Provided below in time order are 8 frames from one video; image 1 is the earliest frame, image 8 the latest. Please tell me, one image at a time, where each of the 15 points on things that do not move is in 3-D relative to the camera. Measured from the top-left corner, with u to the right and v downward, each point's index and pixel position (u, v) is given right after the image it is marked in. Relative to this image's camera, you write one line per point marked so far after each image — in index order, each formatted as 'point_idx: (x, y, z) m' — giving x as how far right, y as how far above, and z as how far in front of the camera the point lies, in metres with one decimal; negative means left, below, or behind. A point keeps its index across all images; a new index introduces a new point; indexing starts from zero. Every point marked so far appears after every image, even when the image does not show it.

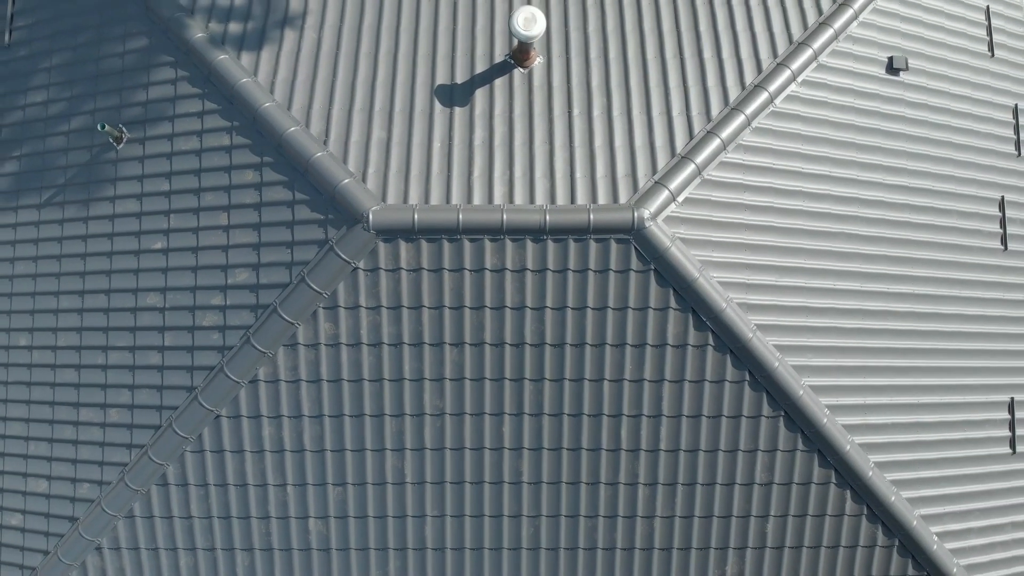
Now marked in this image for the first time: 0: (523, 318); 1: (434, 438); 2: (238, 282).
0: (+0.2, -0.4, +7.4) m
1: (-1.0, -1.9, +7.9) m
2: (-3.5, +0.1, +7.8) m
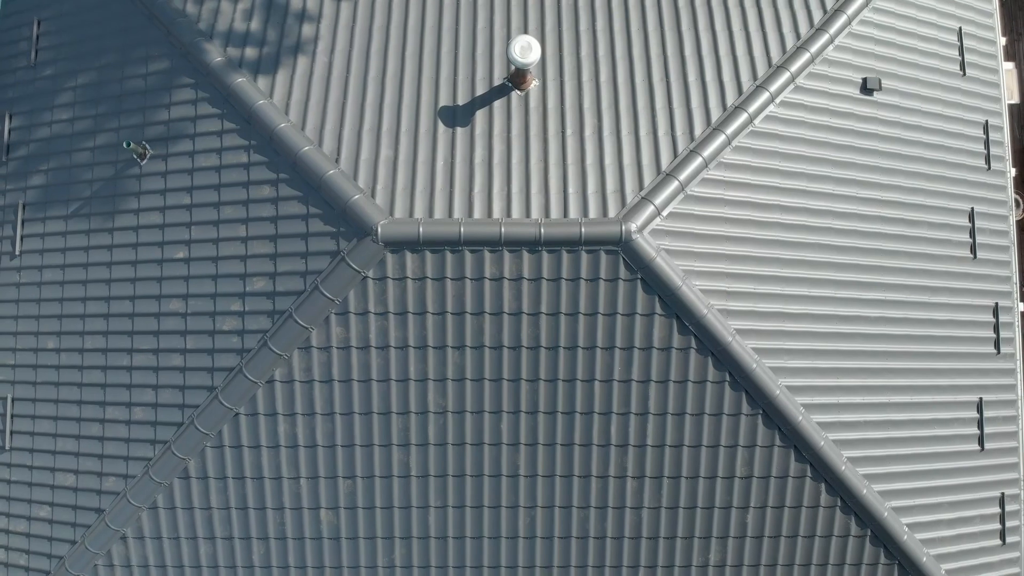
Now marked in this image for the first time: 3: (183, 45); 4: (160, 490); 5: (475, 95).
0: (+0.1, -0.5, +8.0) m
1: (-1.0, -2.0, +8.5) m
2: (-3.5, 0.0, +8.3) m
3: (-4.9, +3.6, +9.1) m
4: (-5.1, -2.9, +8.8) m
5: (-0.5, +2.7, +8.6) m
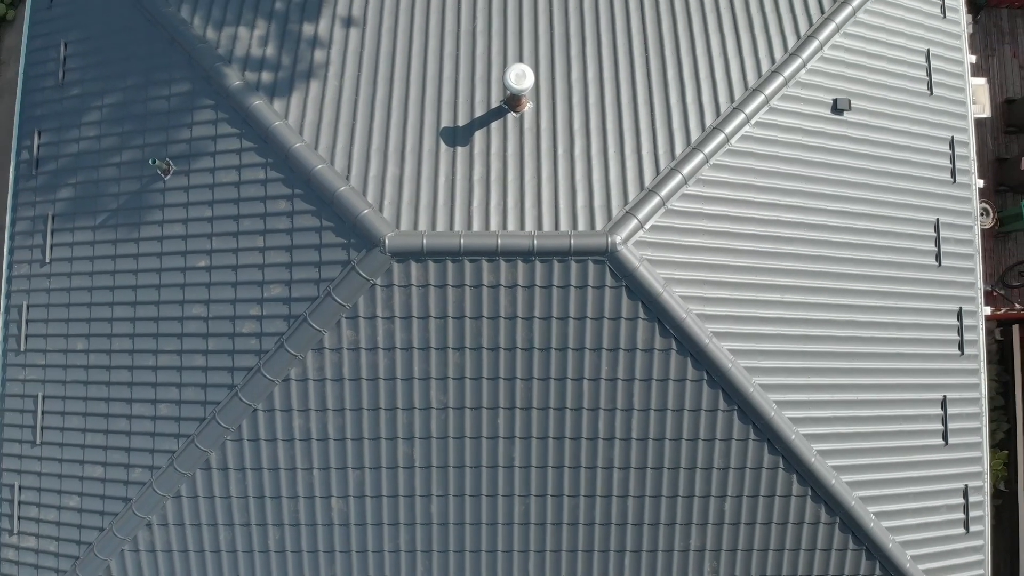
0: (+0.1, -0.6, +8.8) m
1: (-1.1, -2.1, +9.2) m
2: (-3.6, -0.1, +9.1) m
3: (-5.0, +3.5, +9.9) m
4: (-5.1, -3.0, +9.6) m
5: (-0.6, +2.6, +9.4) m
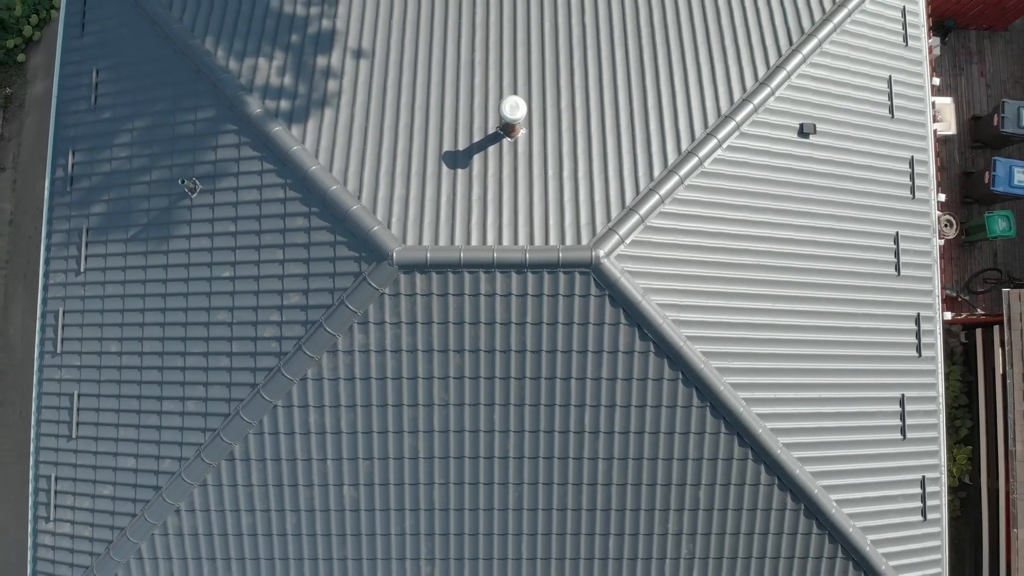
0: (0.0, -0.7, +9.8) m
1: (-1.2, -2.3, +10.2) m
2: (-3.7, -0.2, +10.1) m
3: (-5.1, +3.4, +10.9) m
4: (-5.2, -3.1, +10.6) m
5: (-0.7, +2.5, +10.4) m
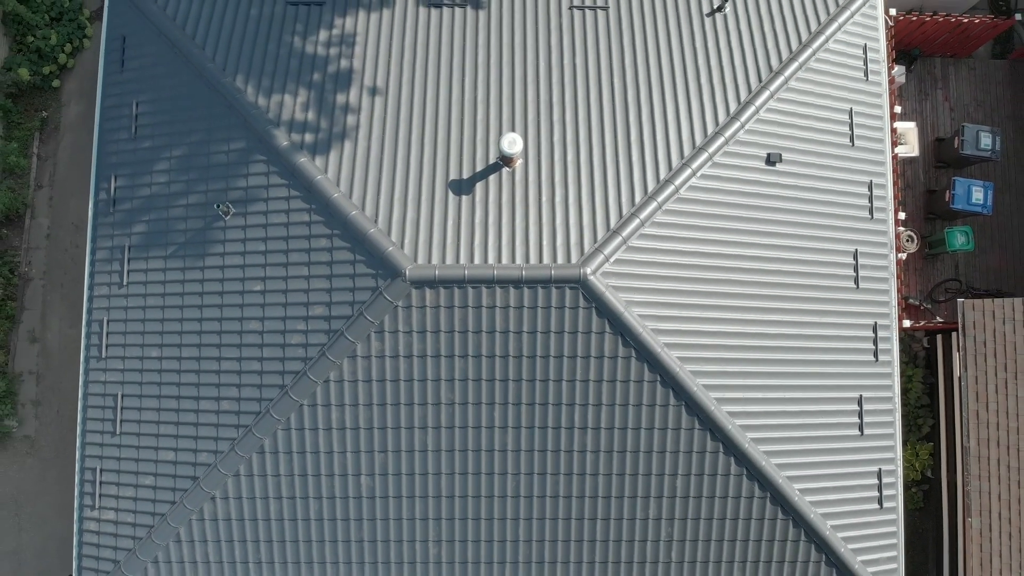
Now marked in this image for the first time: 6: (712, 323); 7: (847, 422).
0: (-0.1, -0.9, +11.1) m
1: (-1.2, -2.5, +11.6) m
2: (-3.7, -0.5, +11.4) m
3: (-5.1, +3.2, +12.2) m
4: (-5.3, -3.4, +11.9) m
5: (-0.7, +2.3, +11.7) m
6: (+3.9, -0.7, +11.9) m
7: (+7.1, -2.9, +12.9) m
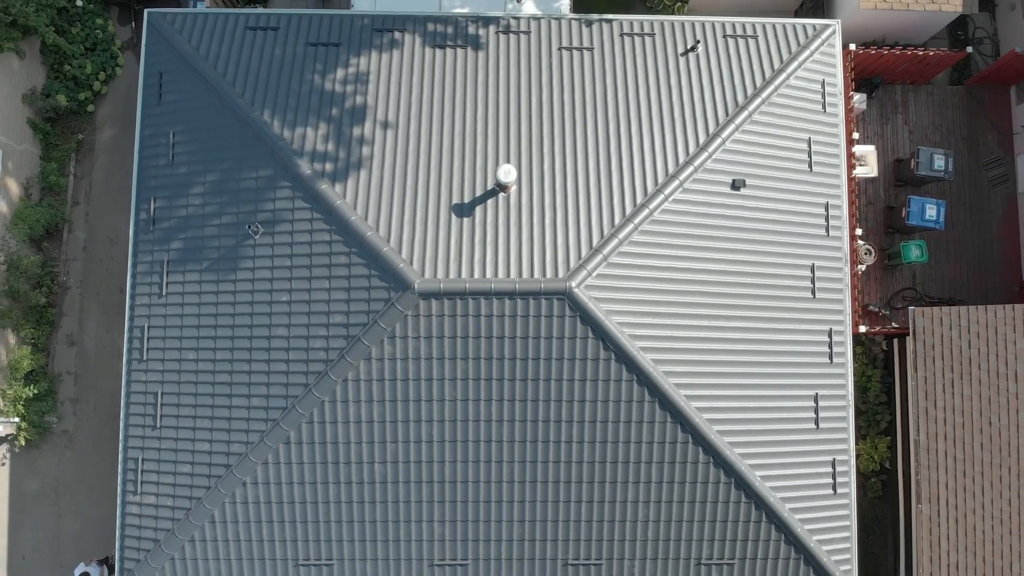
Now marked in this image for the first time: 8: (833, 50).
0: (-0.2, -1.2, +12.8) m
1: (-1.3, -2.7, +13.2) m
2: (-3.8, -0.7, +13.1) m
3: (-5.2, +2.9, +13.9) m
4: (-5.4, -3.6, +13.5) m
5: (-0.8, +2.0, +13.4) m
6: (+3.8, -0.9, +13.5) m
7: (+7.0, -3.1, +14.6) m
8: (+8.5, +6.3, +16.2) m
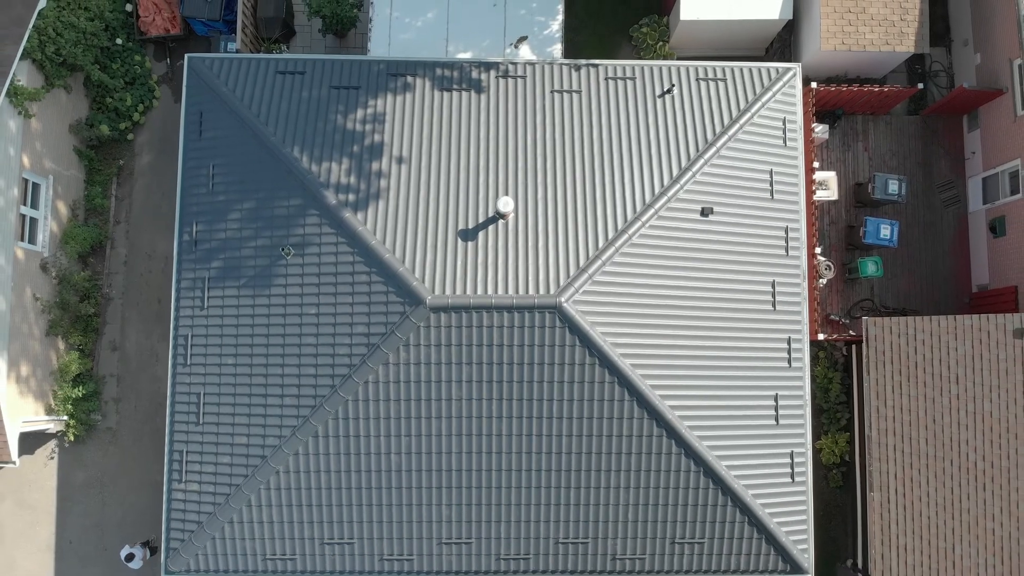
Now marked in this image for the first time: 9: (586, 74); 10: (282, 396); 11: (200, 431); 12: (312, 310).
0: (-0.2, -1.5, +14.9) m
1: (-1.4, -3.1, +15.3) m
2: (-3.9, -1.1, +15.2) m
3: (-5.3, +2.5, +16.0) m
4: (-5.4, -4.0, +15.7) m
5: (-0.9, +1.7, +15.6) m
6: (+3.7, -1.3, +15.7) m
7: (+6.9, -3.5, +16.7) m
8: (+8.5, +6.0, +18.4) m
9: (+2.2, +6.3, +18.0) m
10: (-6.0, -2.8, +15.8) m
11: (-8.5, -3.9, +16.7) m
12: (-5.1, -0.6, +15.6) m
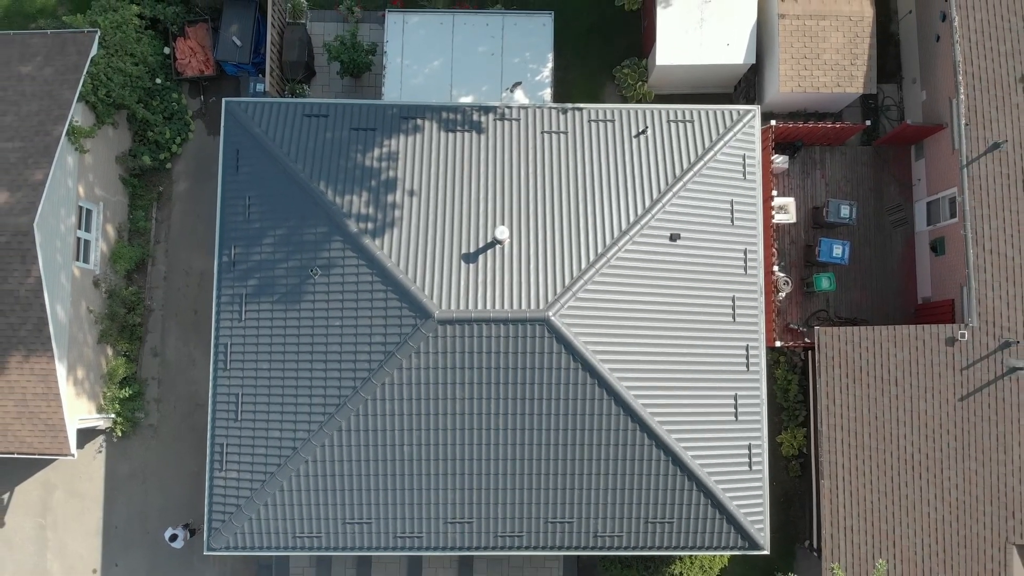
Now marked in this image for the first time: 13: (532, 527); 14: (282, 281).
0: (-0.4, -2.0, +17.6) m
1: (-1.5, -3.6, +18.0) m
2: (-4.0, -1.6, +17.9) m
3: (-5.4, +2.1, +18.8) m
4: (-5.6, -4.5, +18.3) m
5: (-1.0, +1.2, +18.3) m
6: (+3.6, -1.8, +18.4) m
7: (+6.8, -3.9, +19.4) m
8: (+8.3, +5.5, +21.1) m
9: (+2.0, +5.8, +20.7) m
10: (-6.1, -3.3, +18.5) m
11: (-8.7, -4.4, +19.3) m
12: (-5.3, -1.0, +18.4) m
13: (+0.6, -7.6, +19.5) m
14: (-7.3, +0.2, +19.2) m
